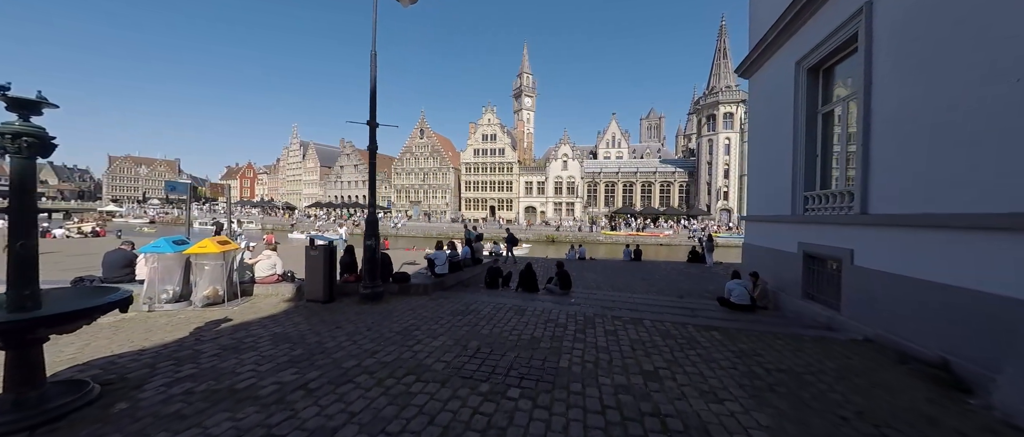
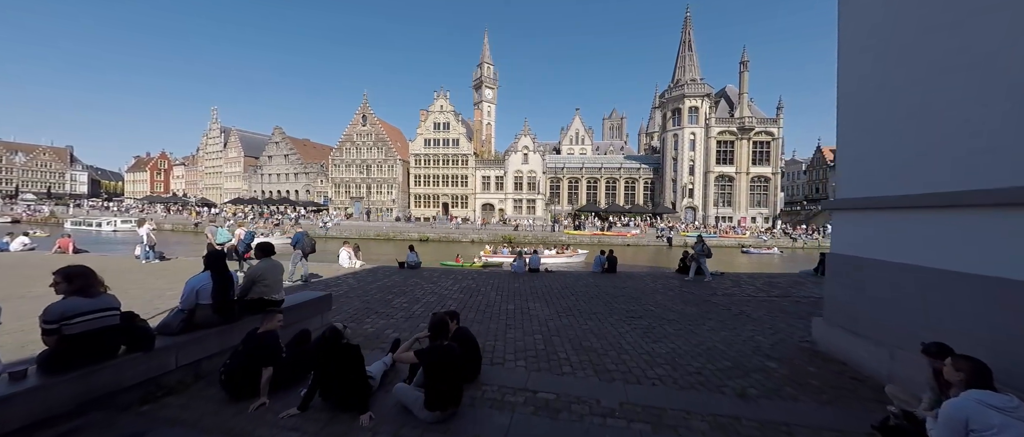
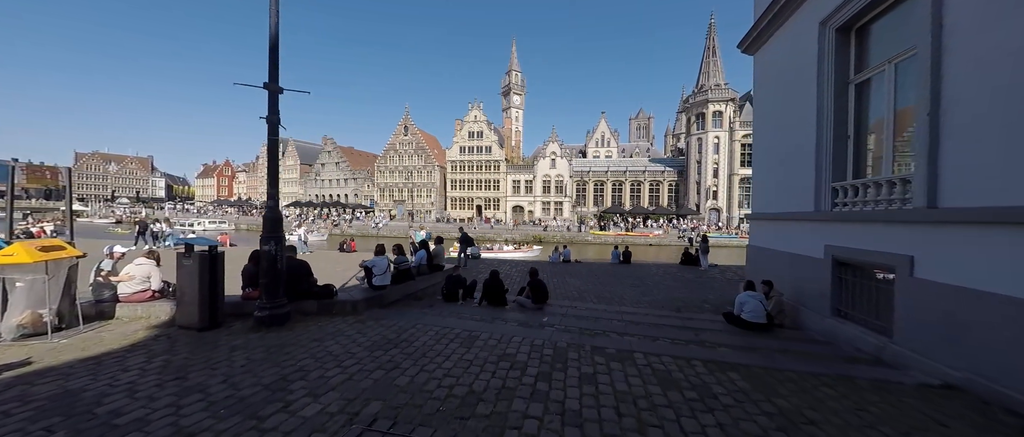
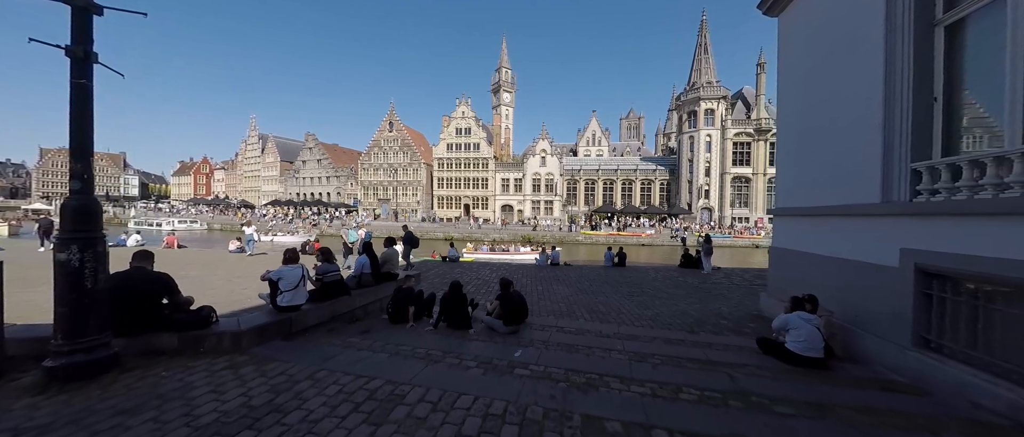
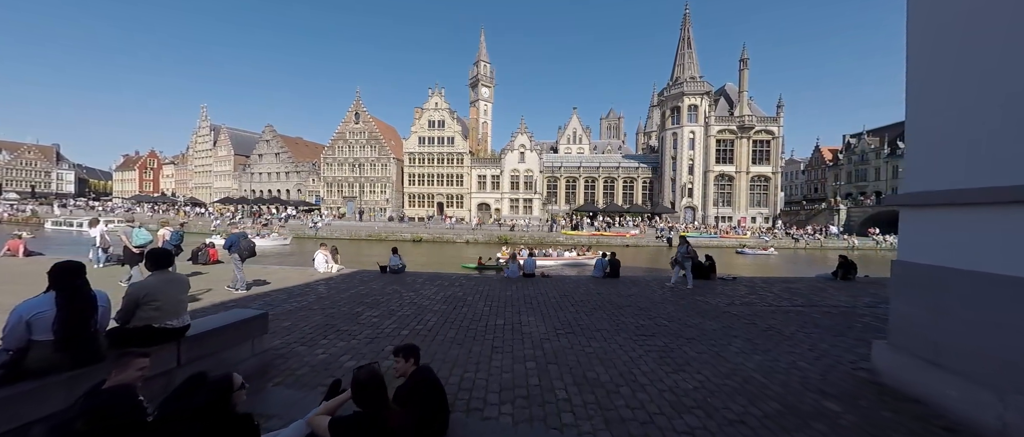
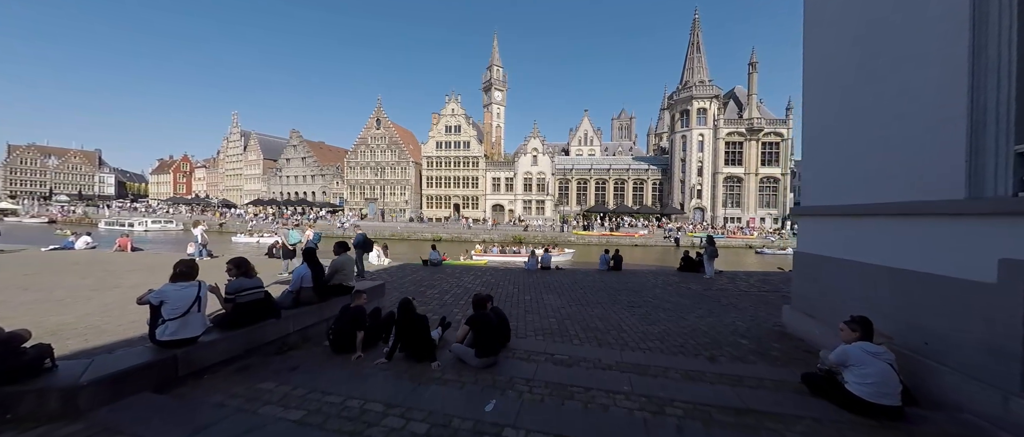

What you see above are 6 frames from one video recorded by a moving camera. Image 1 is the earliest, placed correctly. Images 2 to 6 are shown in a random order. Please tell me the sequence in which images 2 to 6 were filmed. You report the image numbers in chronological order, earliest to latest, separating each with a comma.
3, 4, 6, 2, 5
